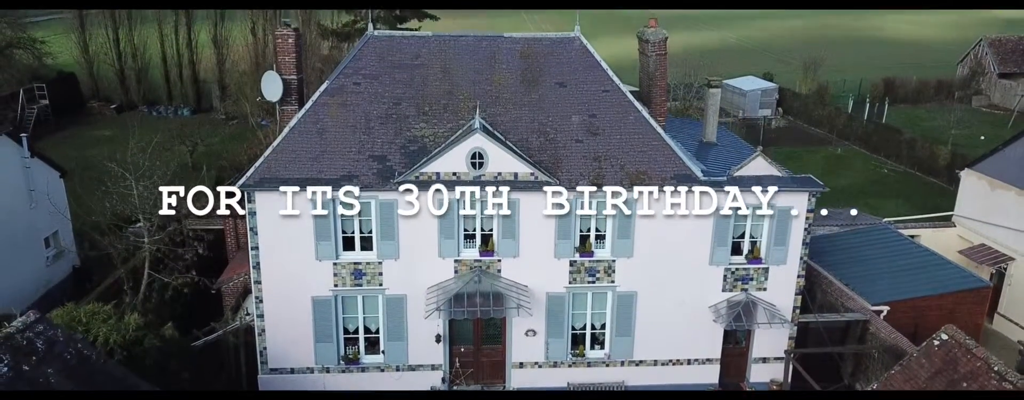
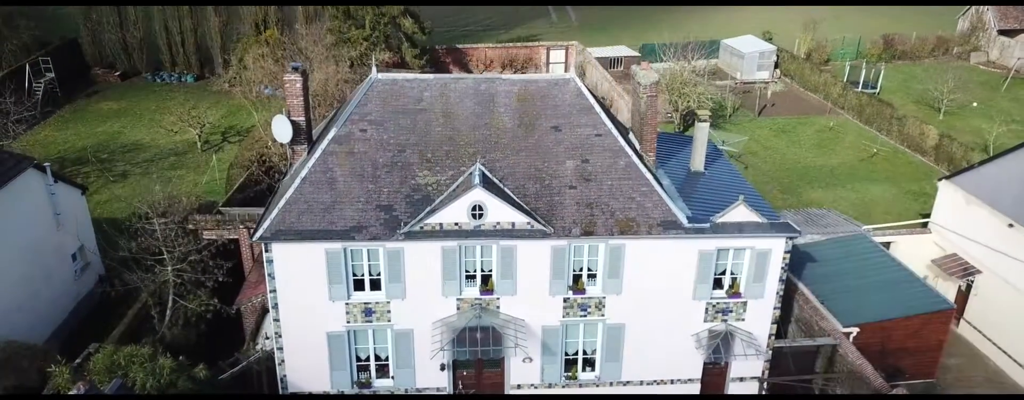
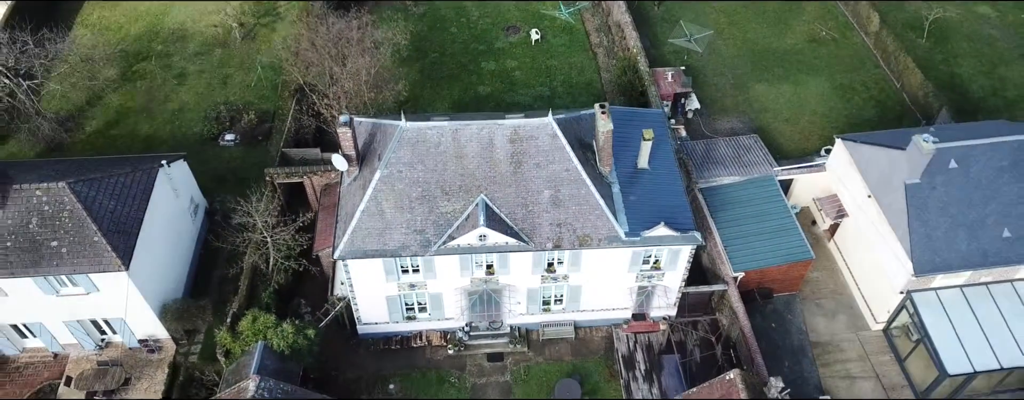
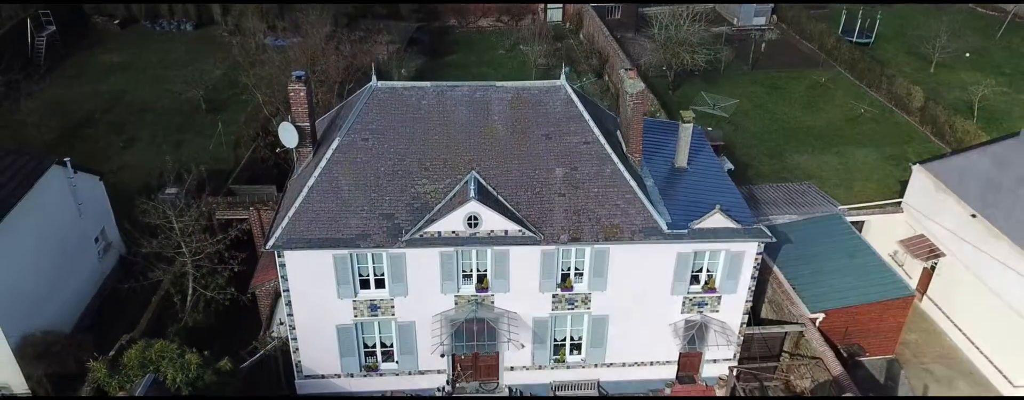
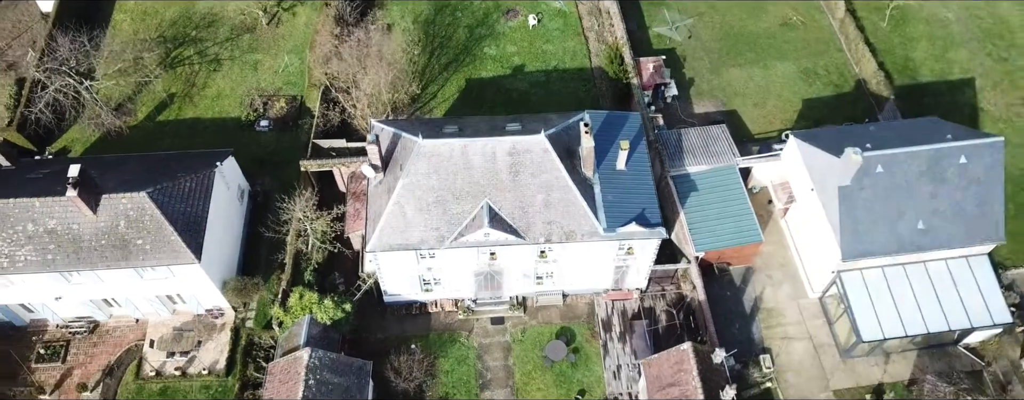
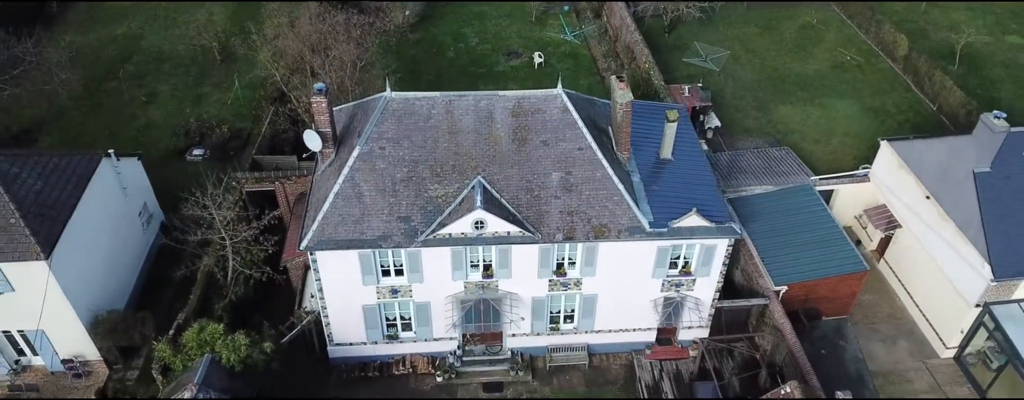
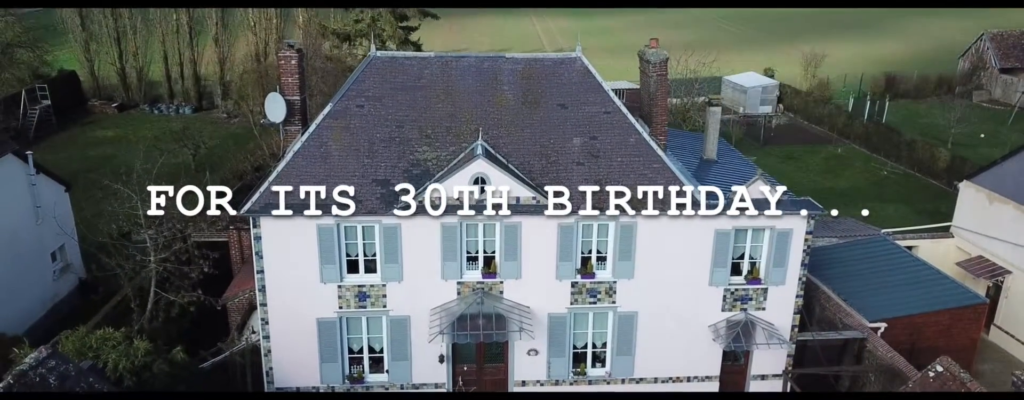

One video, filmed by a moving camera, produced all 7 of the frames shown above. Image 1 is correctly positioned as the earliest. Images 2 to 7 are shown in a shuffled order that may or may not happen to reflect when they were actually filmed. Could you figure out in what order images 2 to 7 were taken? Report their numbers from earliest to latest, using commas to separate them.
7, 2, 4, 6, 3, 5
